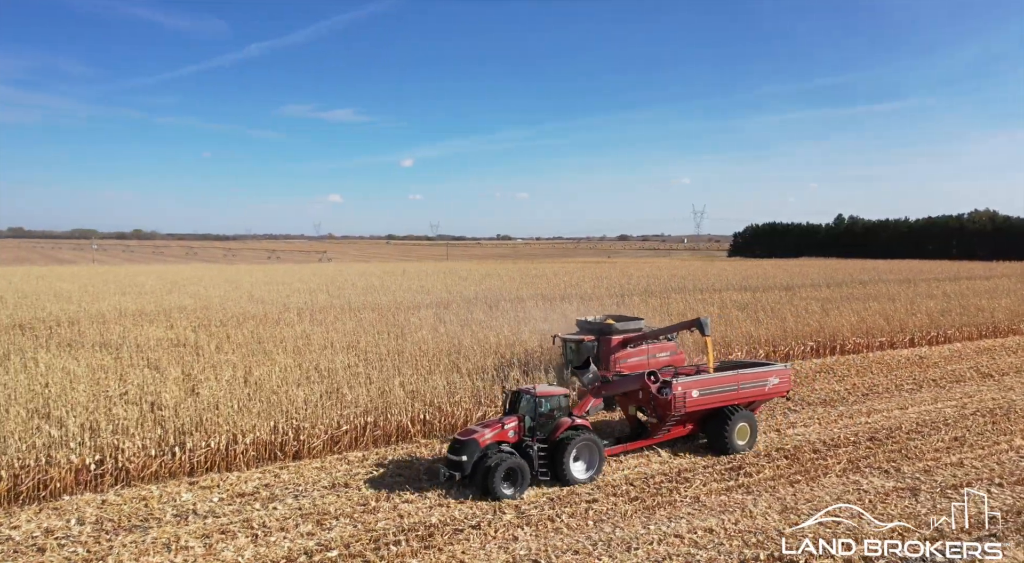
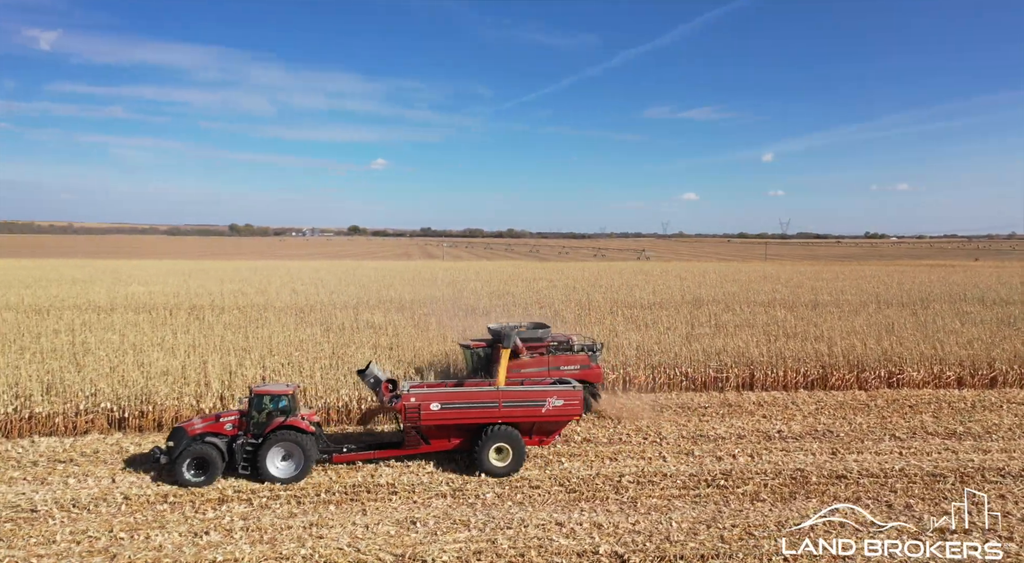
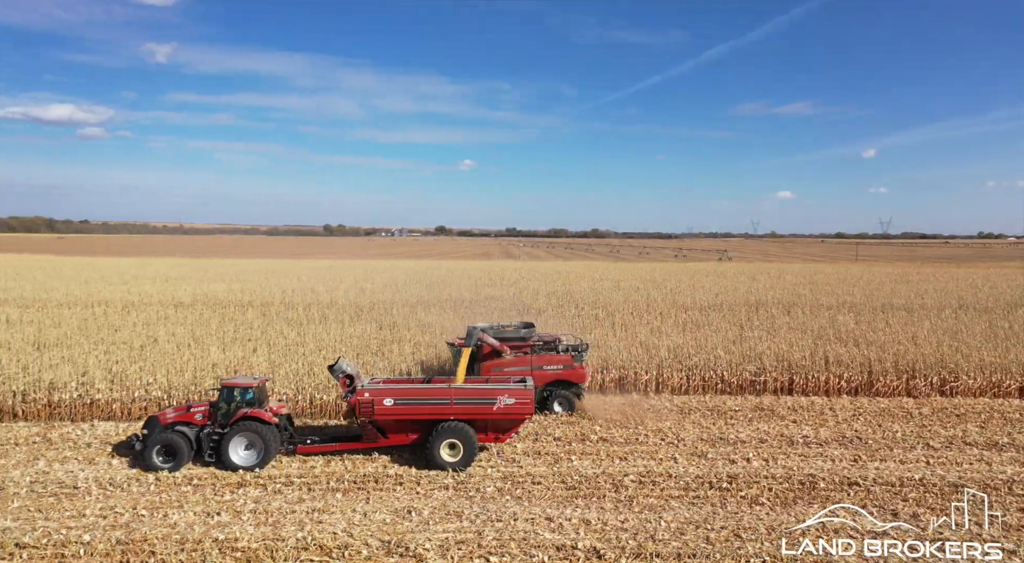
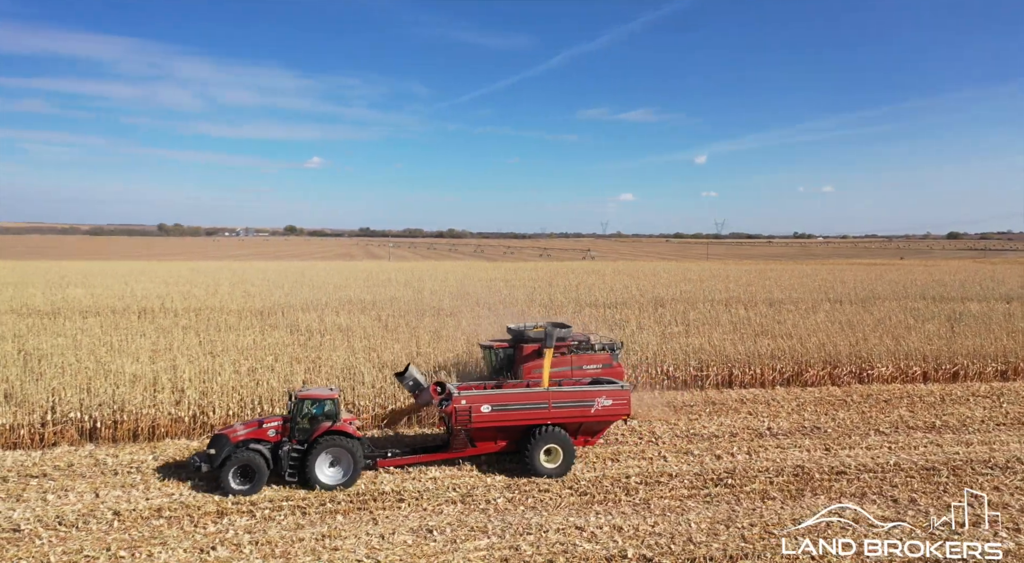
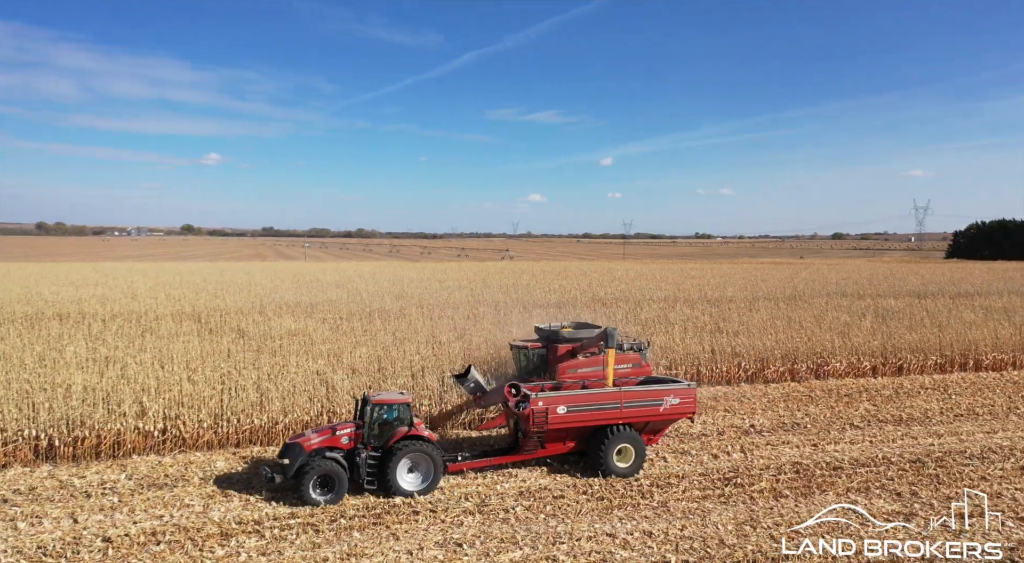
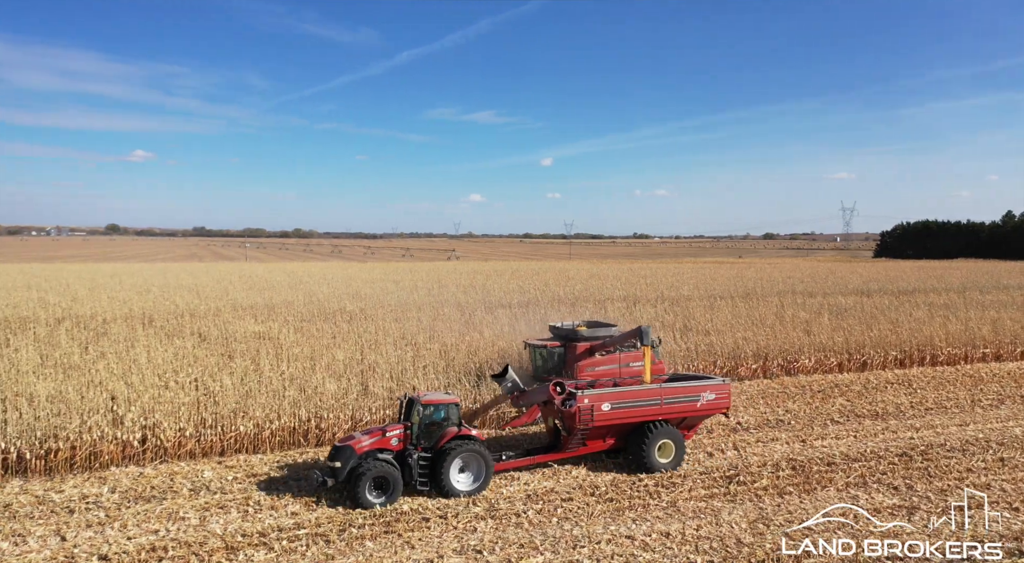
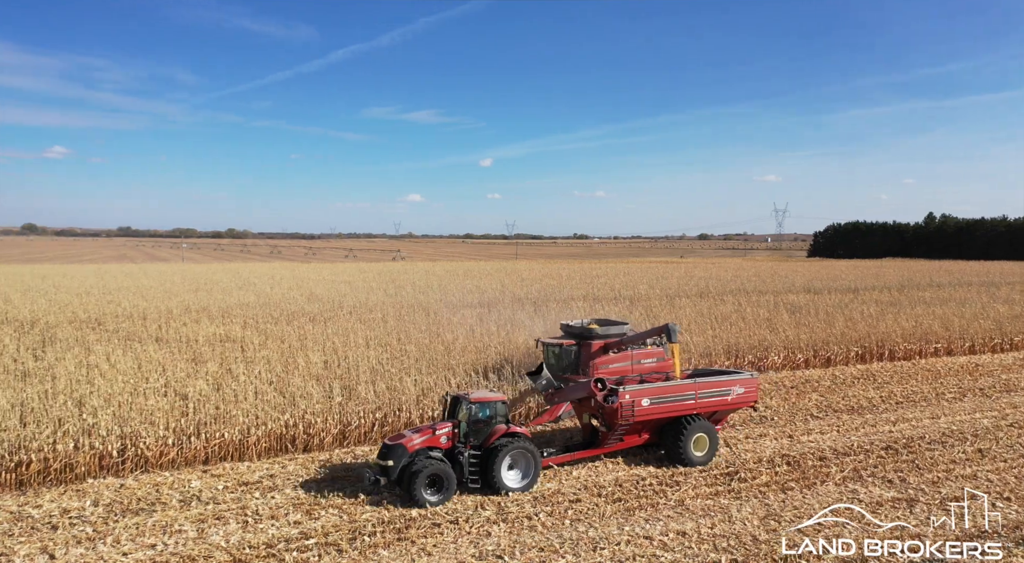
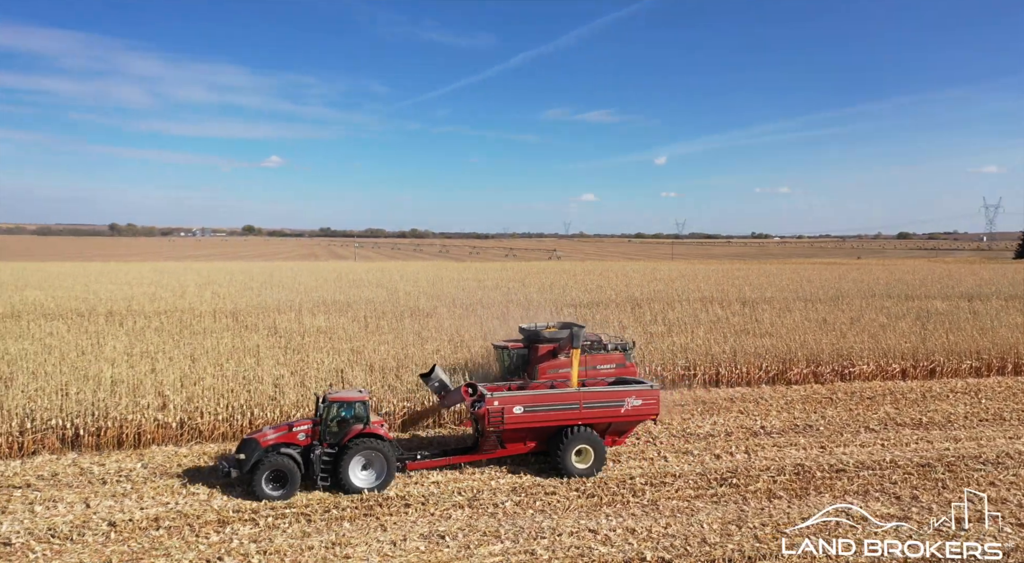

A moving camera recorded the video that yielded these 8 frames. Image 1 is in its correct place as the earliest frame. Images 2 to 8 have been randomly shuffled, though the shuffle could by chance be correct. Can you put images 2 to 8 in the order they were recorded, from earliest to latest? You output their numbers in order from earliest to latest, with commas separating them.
7, 6, 5, 8, 4, 2, 3
